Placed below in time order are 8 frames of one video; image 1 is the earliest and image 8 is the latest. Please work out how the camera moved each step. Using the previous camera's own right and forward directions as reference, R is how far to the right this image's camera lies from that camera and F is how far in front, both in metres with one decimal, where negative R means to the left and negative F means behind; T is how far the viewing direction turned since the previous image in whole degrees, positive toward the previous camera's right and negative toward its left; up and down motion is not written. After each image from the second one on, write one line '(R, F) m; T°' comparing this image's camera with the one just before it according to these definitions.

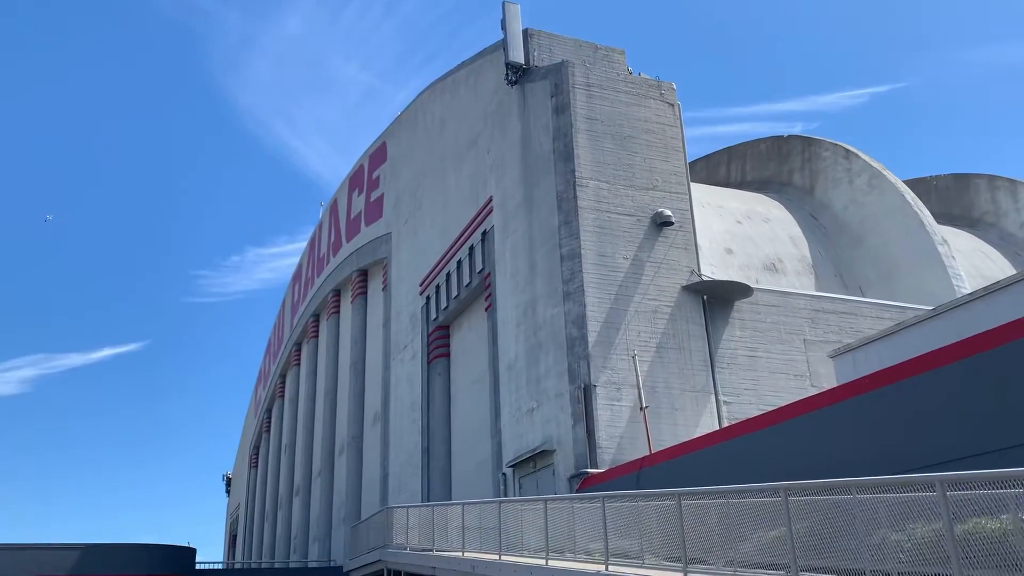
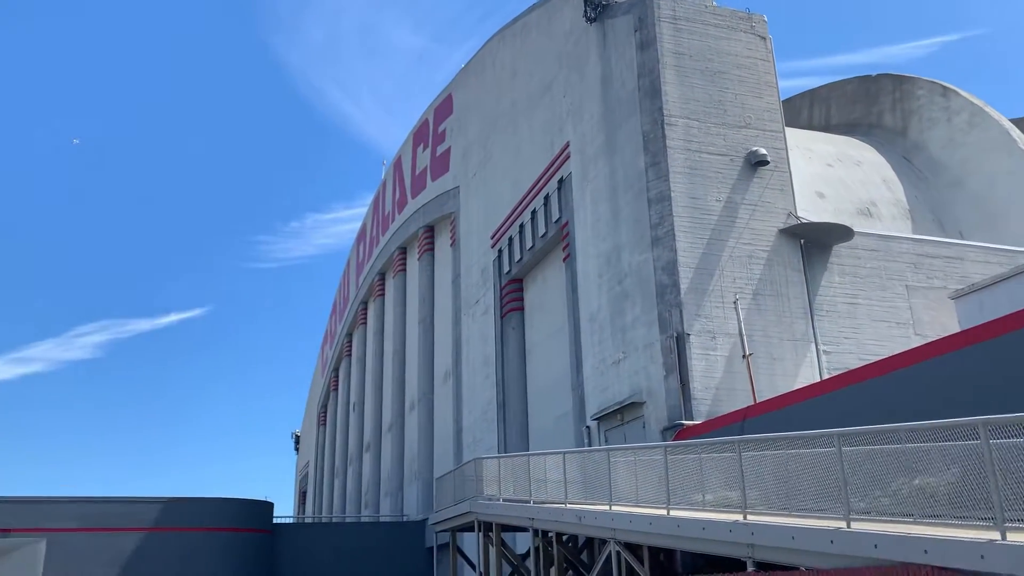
(-0.7, +0.9) m; -4°
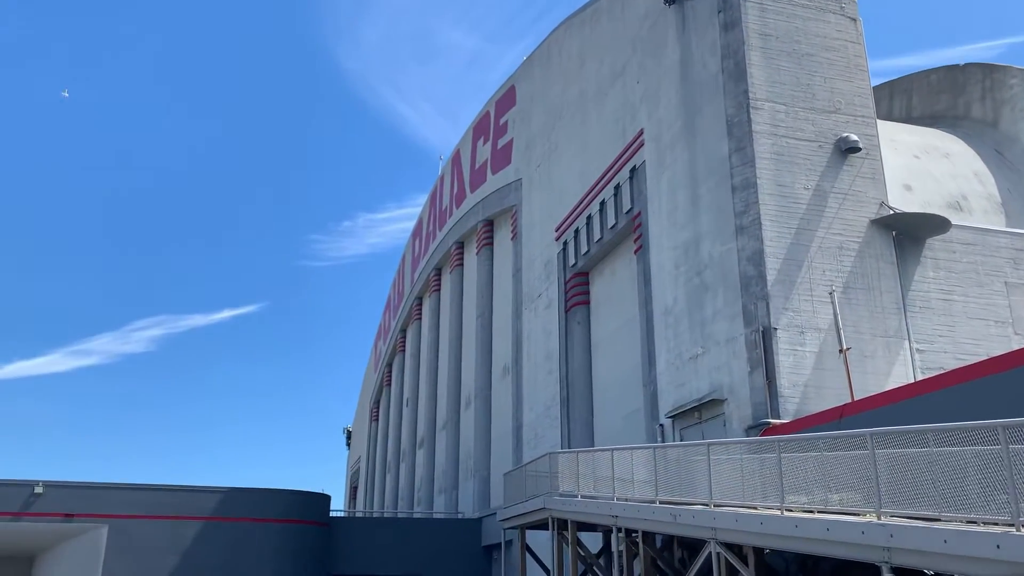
(-0.6, +0.7) m; -3°
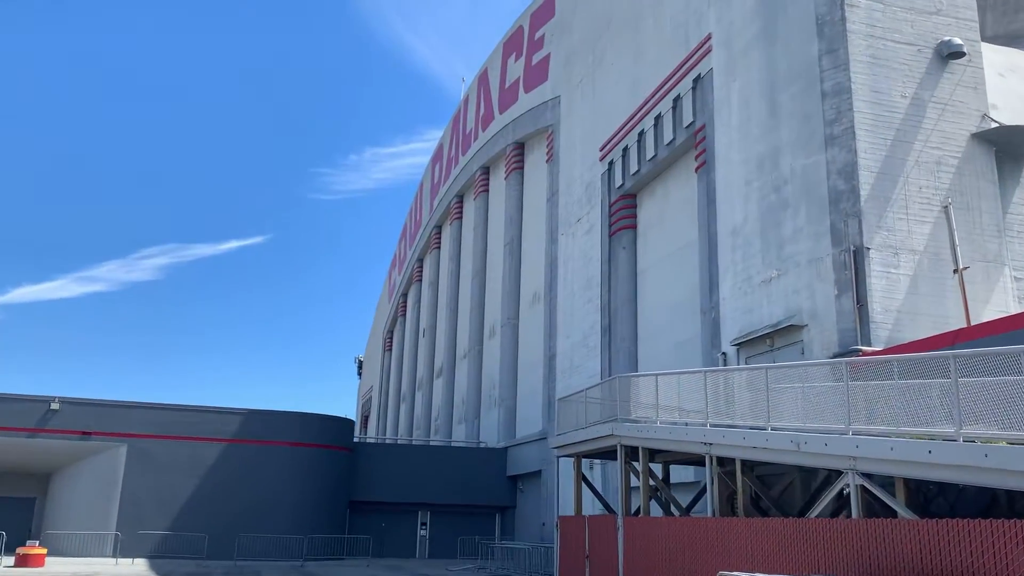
(-1.2, +1.6) m; 0°
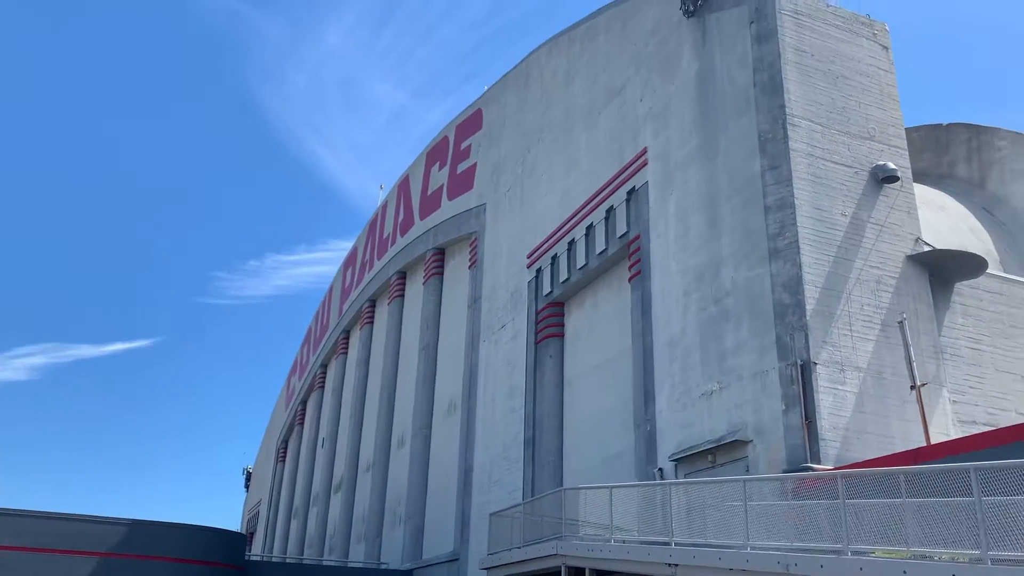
(-0.7, +1.1) m; +6°
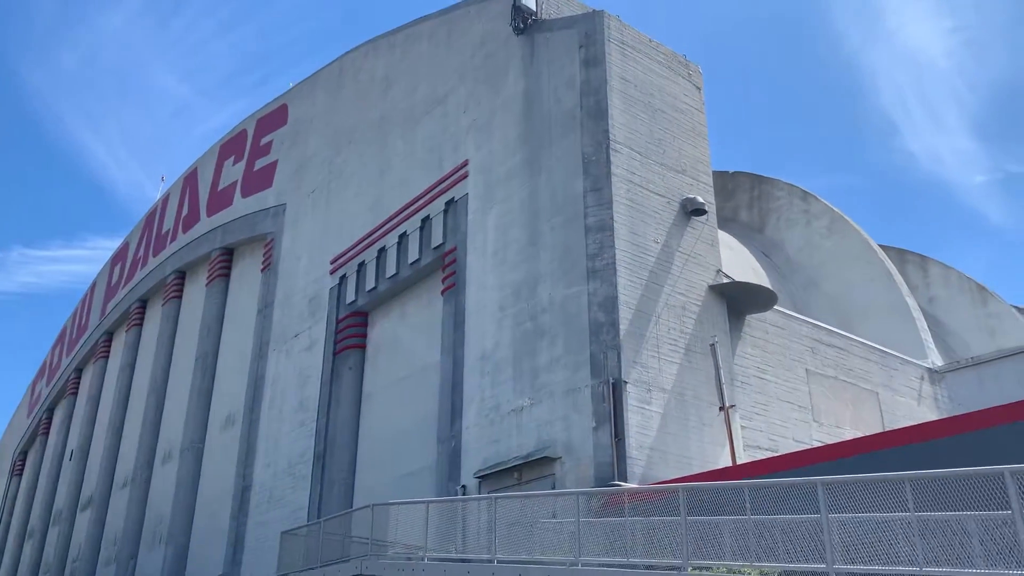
(-0.6, +0.8) m; +14°
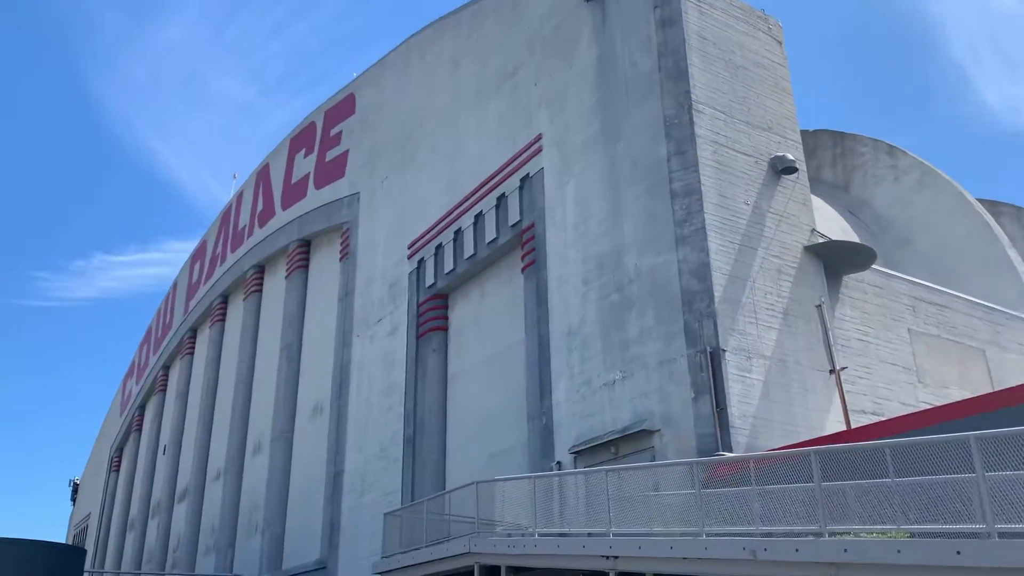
(-0.5, +0.3) m; -4°
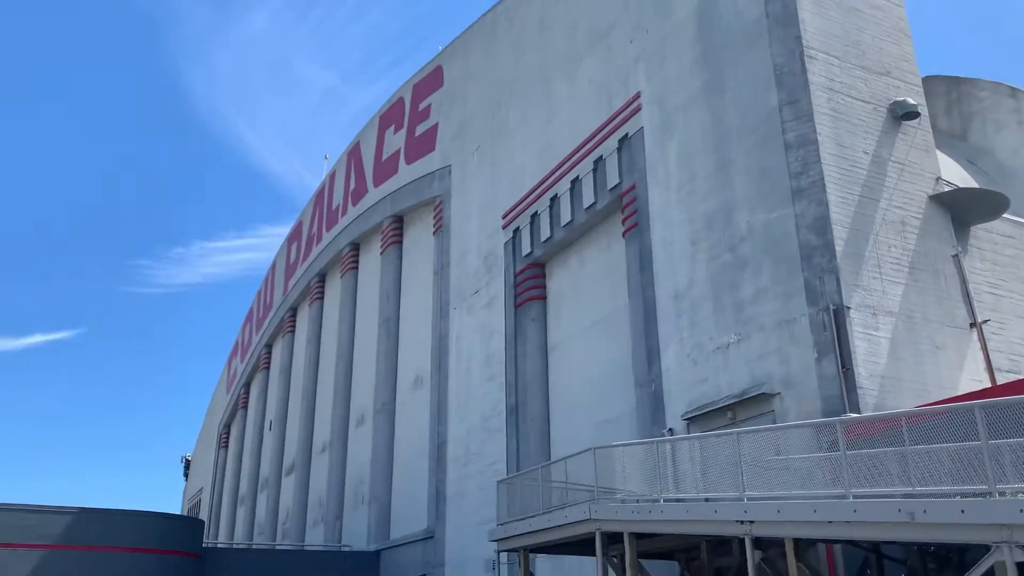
(-0.4, +0.3) m; -6°
